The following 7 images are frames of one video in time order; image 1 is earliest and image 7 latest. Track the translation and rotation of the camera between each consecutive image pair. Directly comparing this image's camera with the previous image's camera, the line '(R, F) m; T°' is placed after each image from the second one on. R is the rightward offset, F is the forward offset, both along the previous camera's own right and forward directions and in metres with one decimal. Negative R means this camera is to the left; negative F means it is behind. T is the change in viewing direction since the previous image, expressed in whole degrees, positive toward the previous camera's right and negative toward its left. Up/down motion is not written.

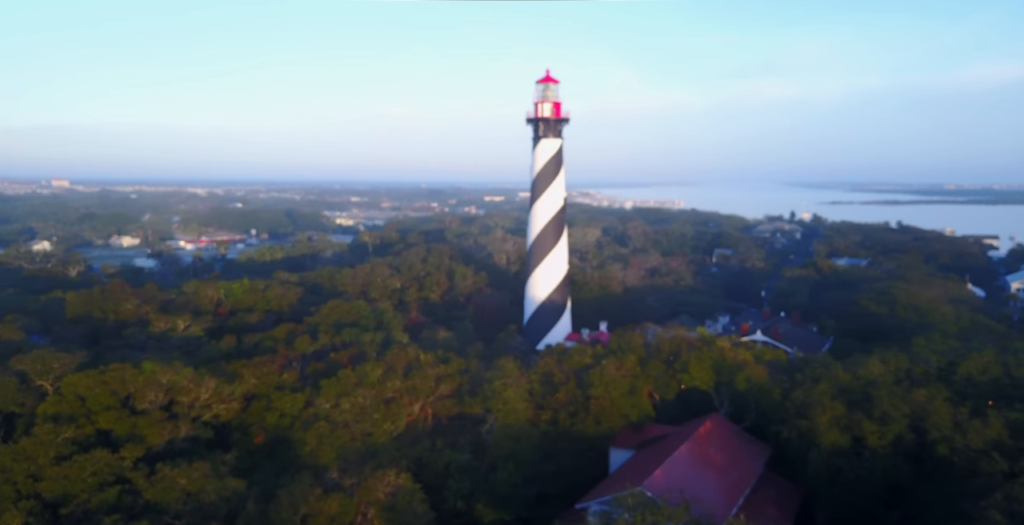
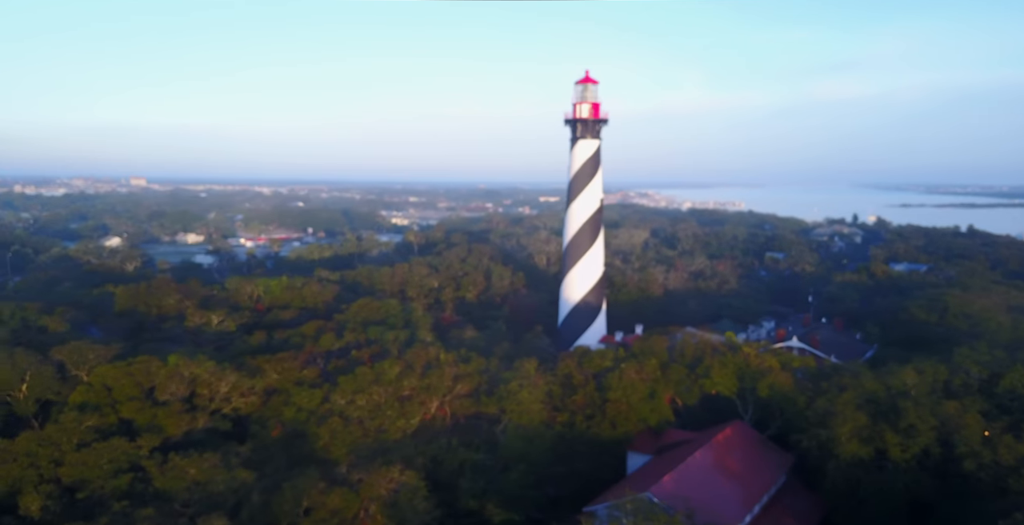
(+0.8, 0.0) m; -4°
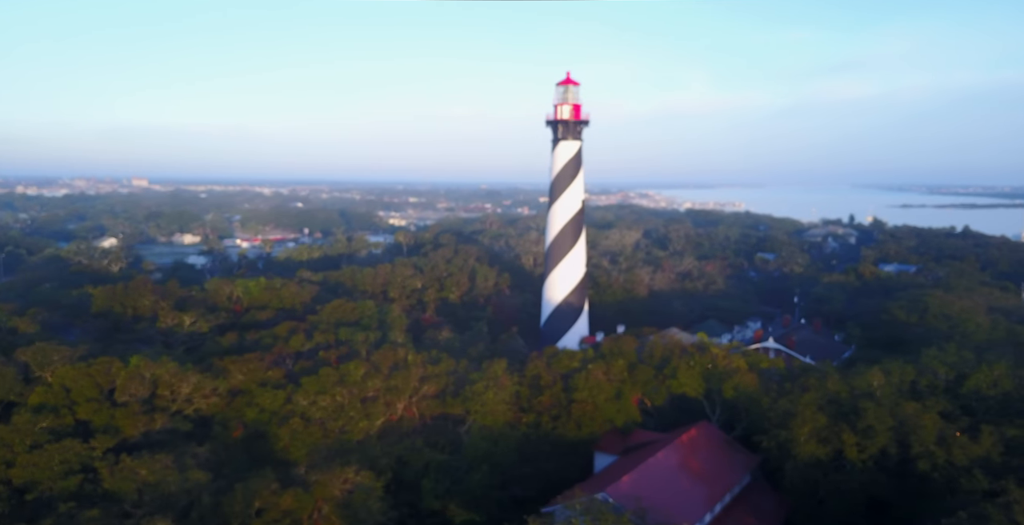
(+0.7, 0.0) m; 0°
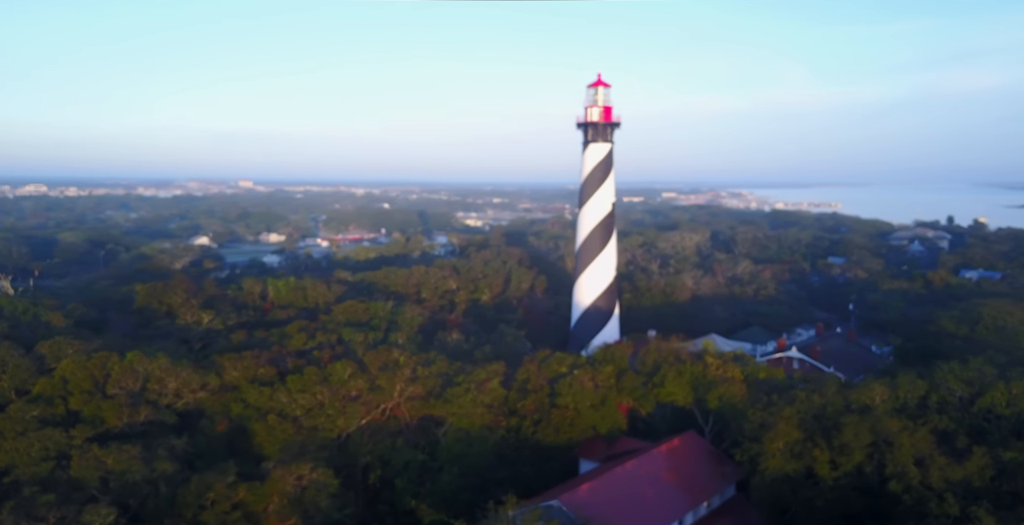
(+2.1, 0.0) m; -7°
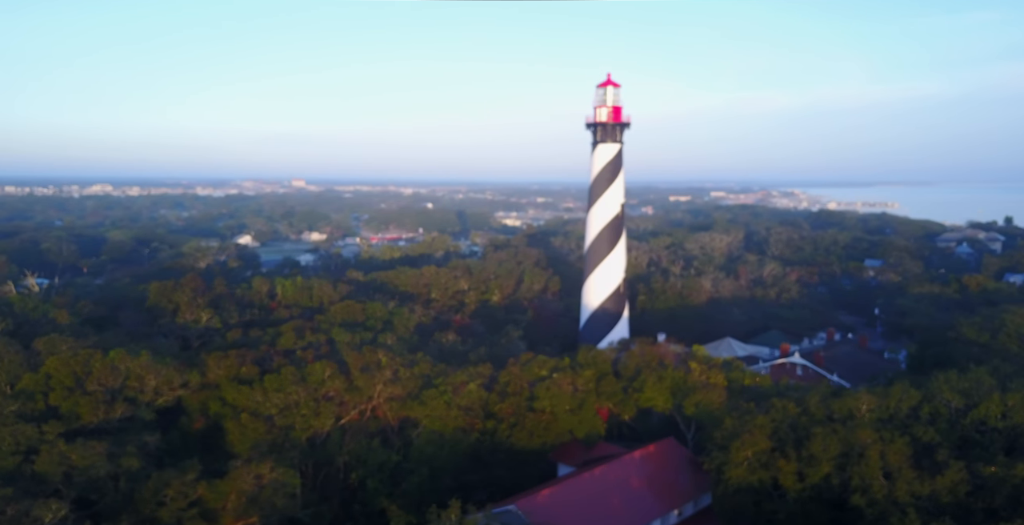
(+1.4, +0.1) m; -4°
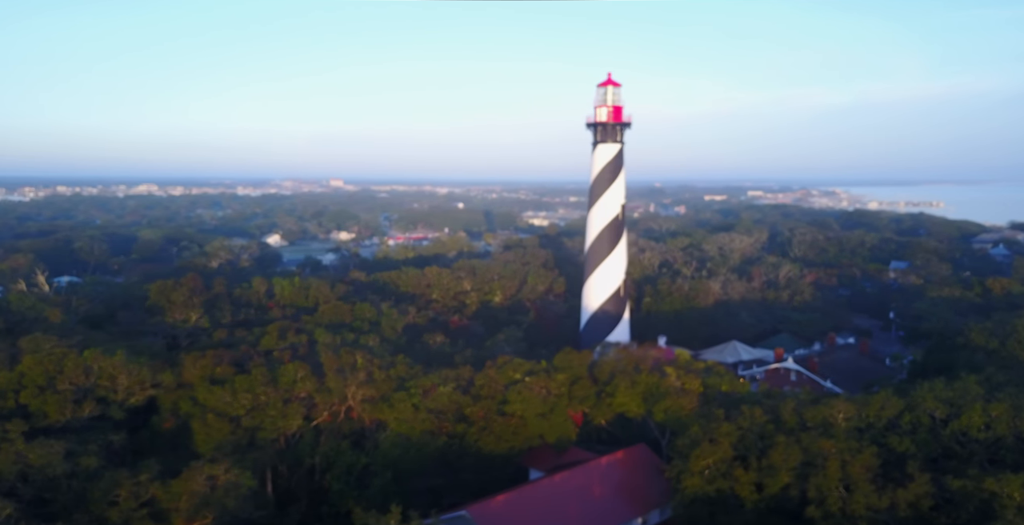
(+1.3, +0.2) m; -3°
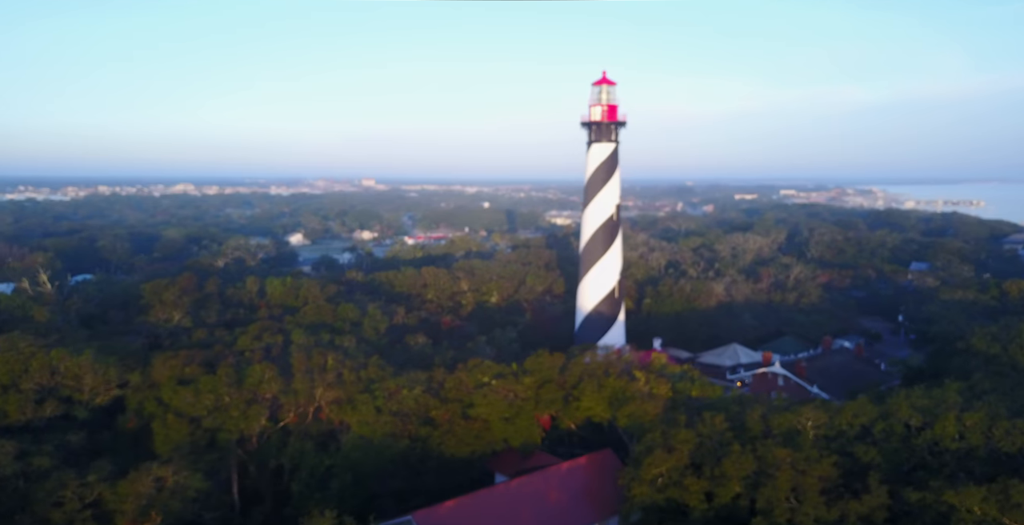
(+1.3, +0.2) m; -2°
